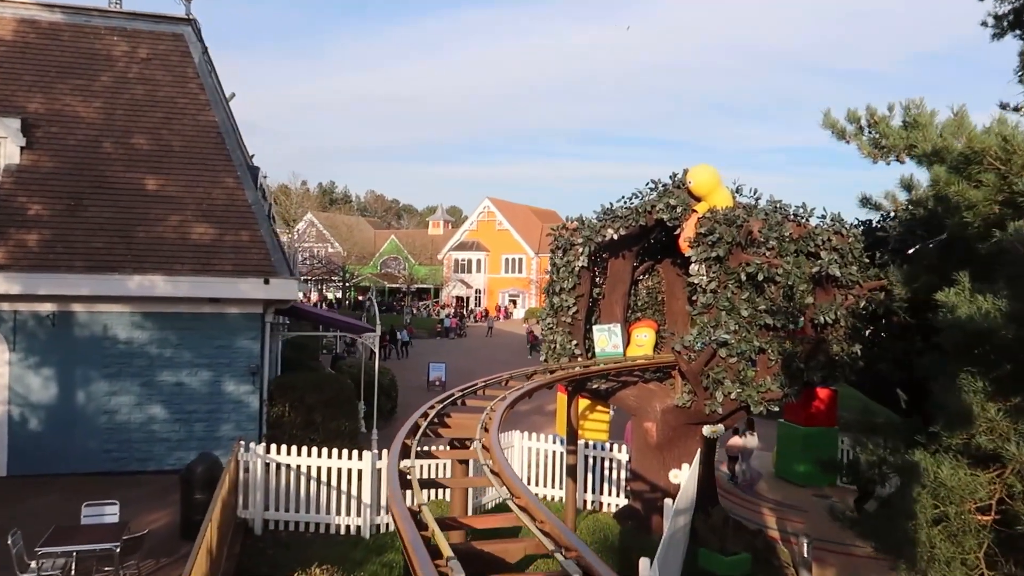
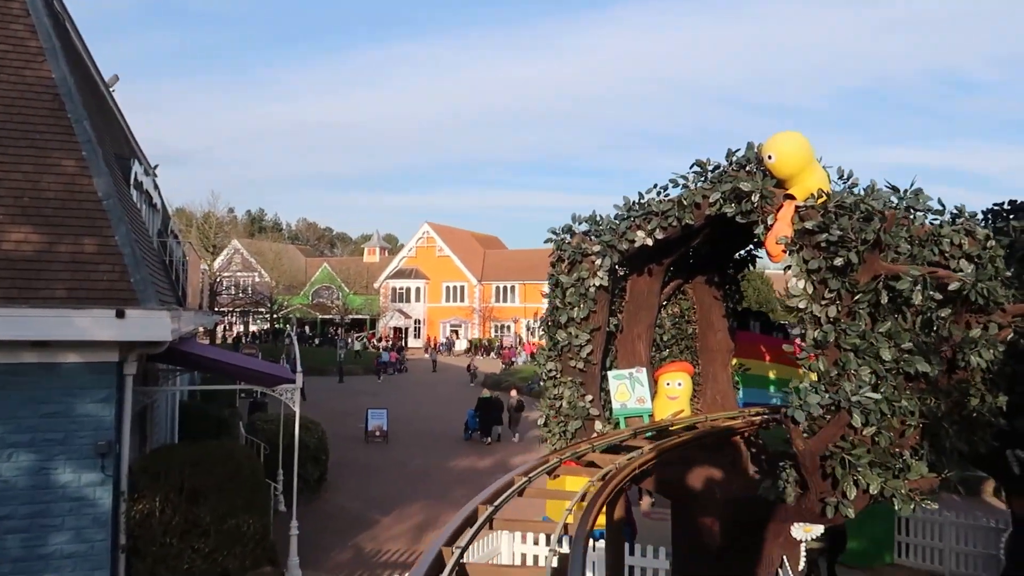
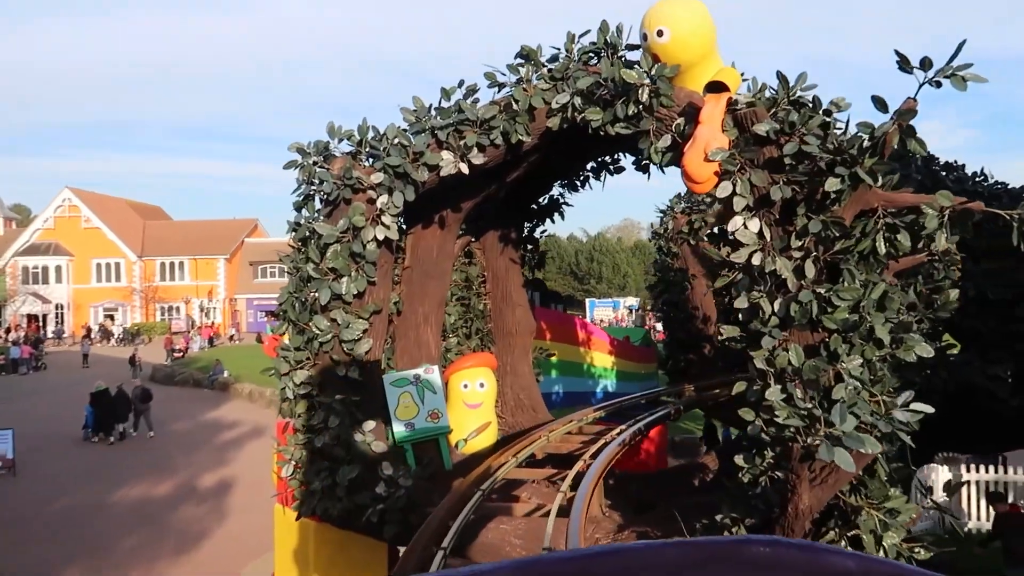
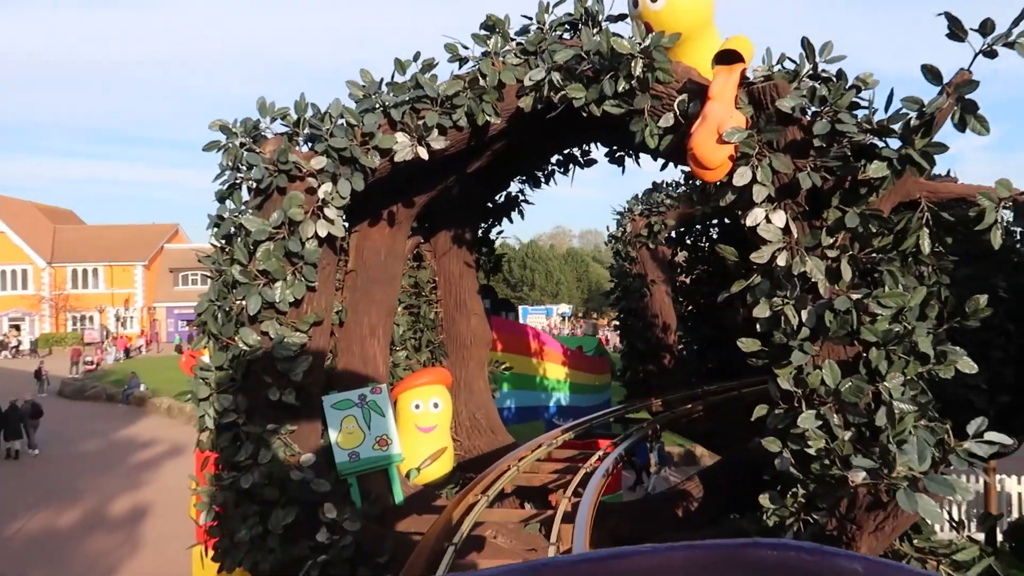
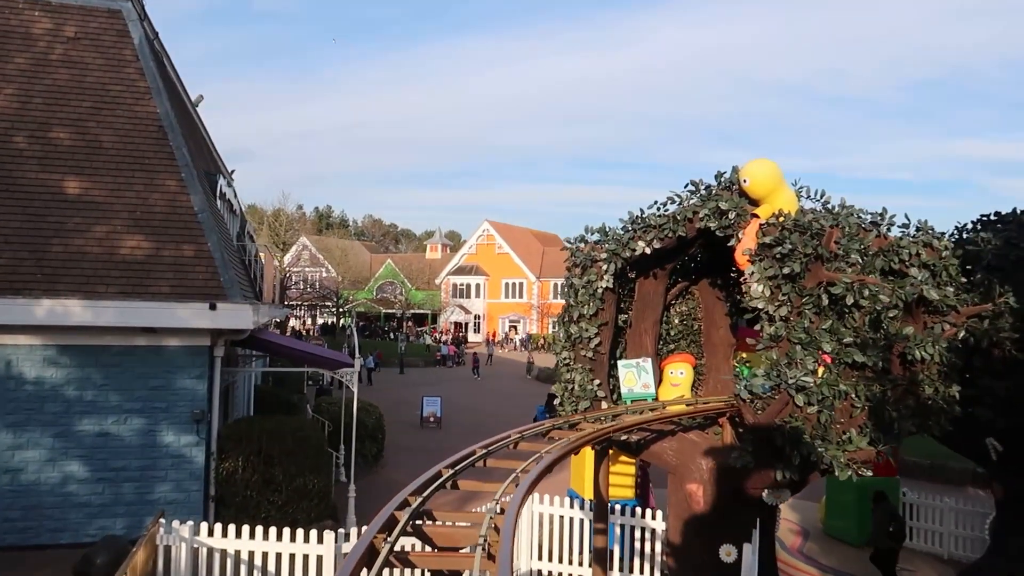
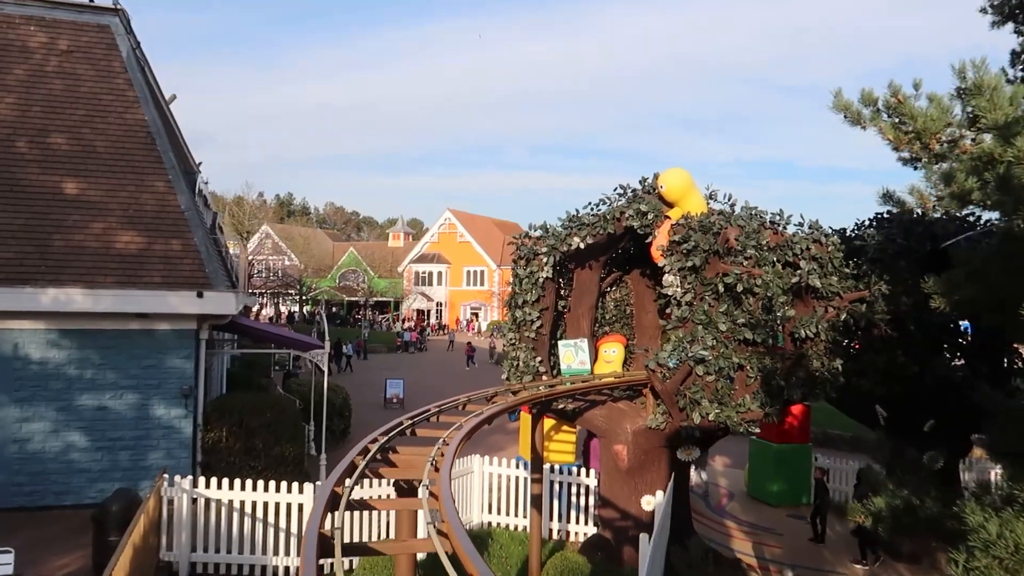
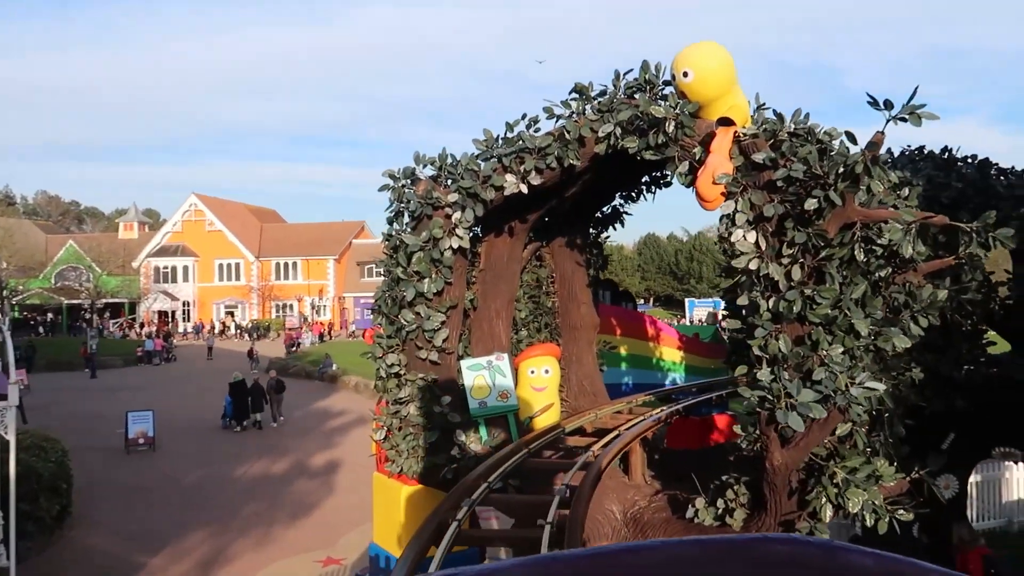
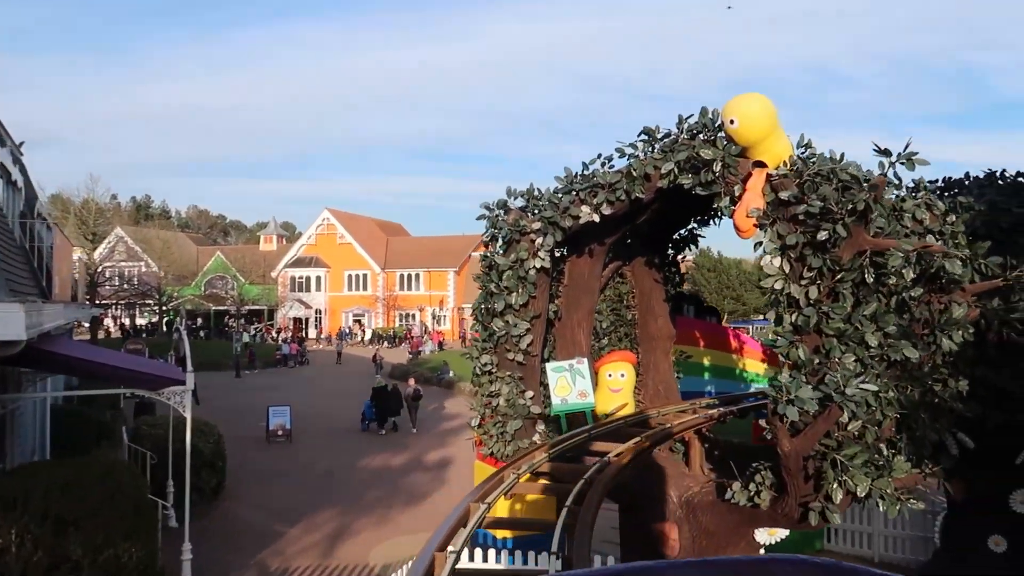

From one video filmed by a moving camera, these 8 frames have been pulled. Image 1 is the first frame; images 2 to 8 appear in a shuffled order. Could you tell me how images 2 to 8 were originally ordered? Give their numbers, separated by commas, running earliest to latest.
6, 5, 2, 8, 7, 3, 4
